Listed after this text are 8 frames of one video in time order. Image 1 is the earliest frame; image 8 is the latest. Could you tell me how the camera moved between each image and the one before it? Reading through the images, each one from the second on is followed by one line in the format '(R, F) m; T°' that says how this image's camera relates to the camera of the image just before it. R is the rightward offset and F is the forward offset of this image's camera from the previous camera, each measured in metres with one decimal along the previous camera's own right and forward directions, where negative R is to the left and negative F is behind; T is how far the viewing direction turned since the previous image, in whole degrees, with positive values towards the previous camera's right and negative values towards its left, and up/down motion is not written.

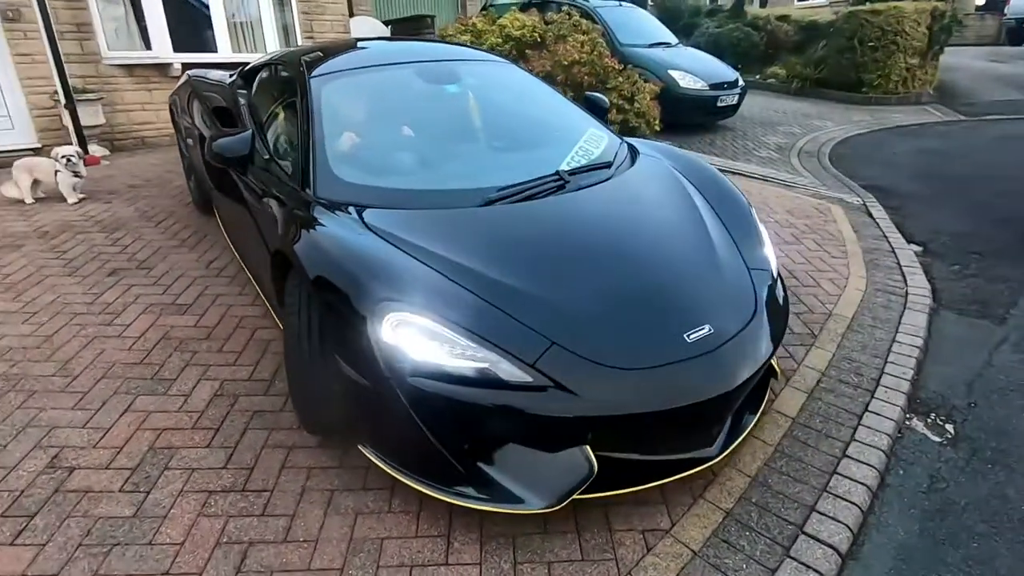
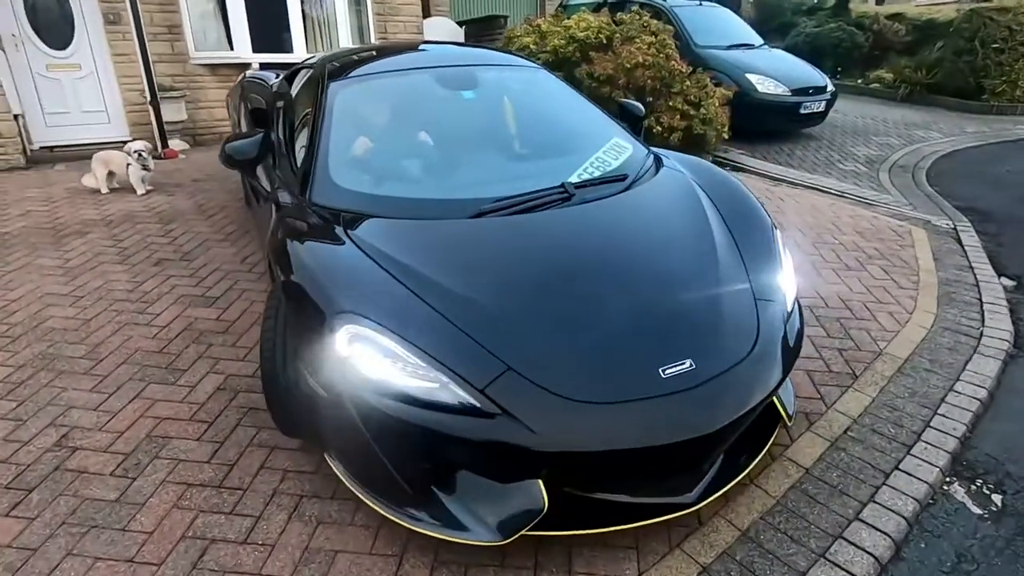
(+0.4, +0.1) m; -9°
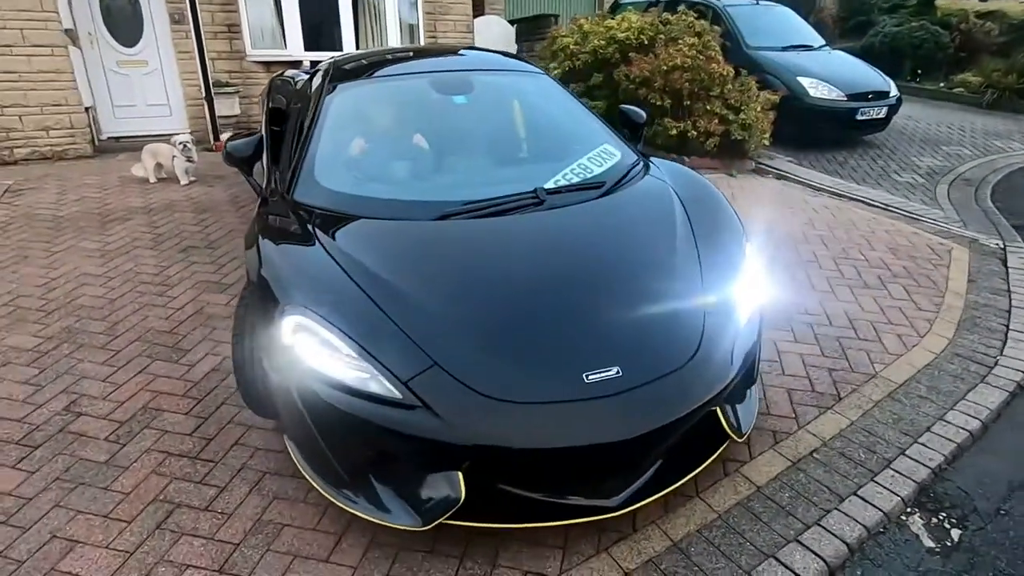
(+0.4, -0.1) m; -7°
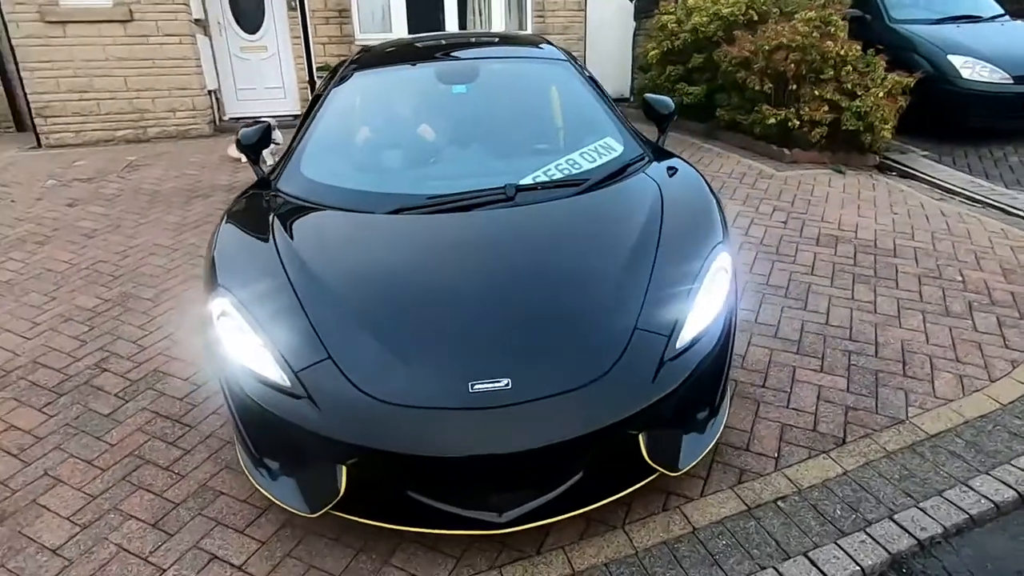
(+0.8, +0.2) m; -14°
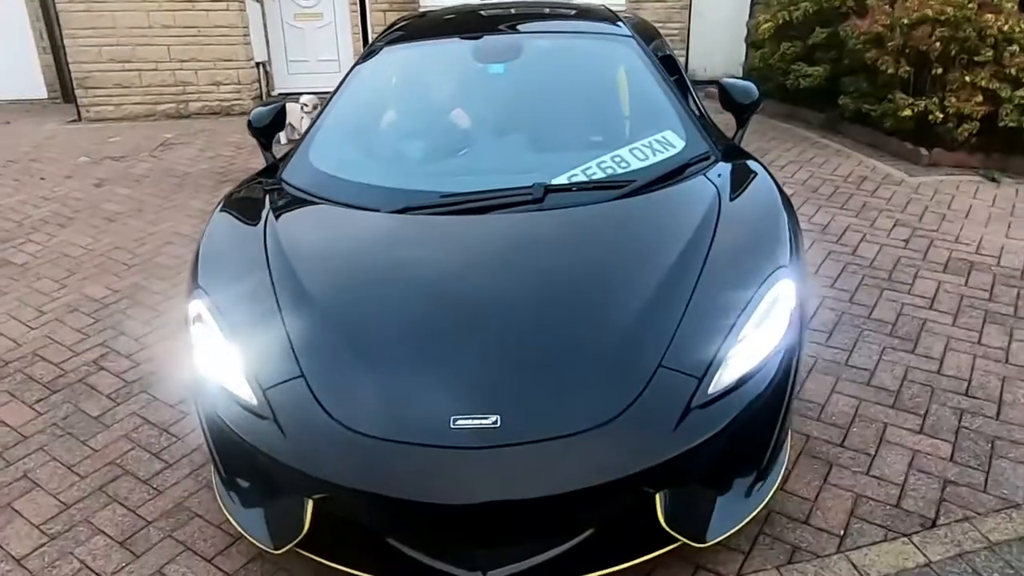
(+0.1, +0.3) m; -6°
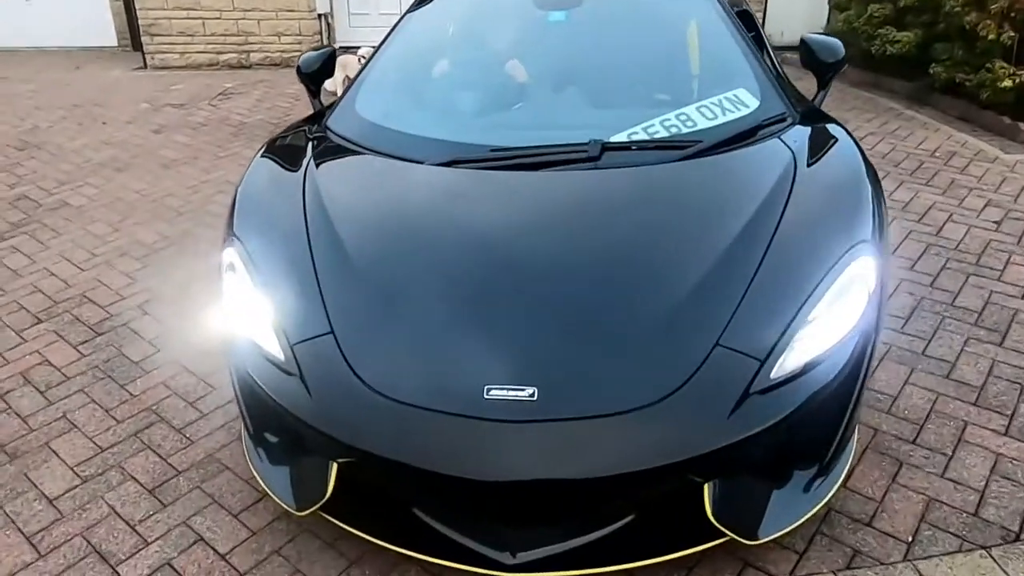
(0.0, +0.1) m; -4°
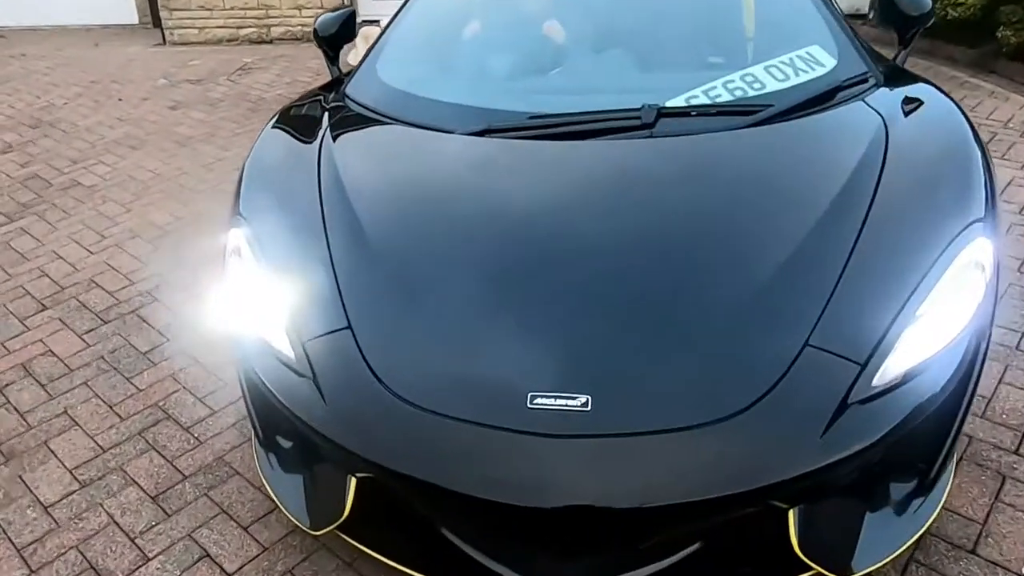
(0.0, +0.2) m; -2°
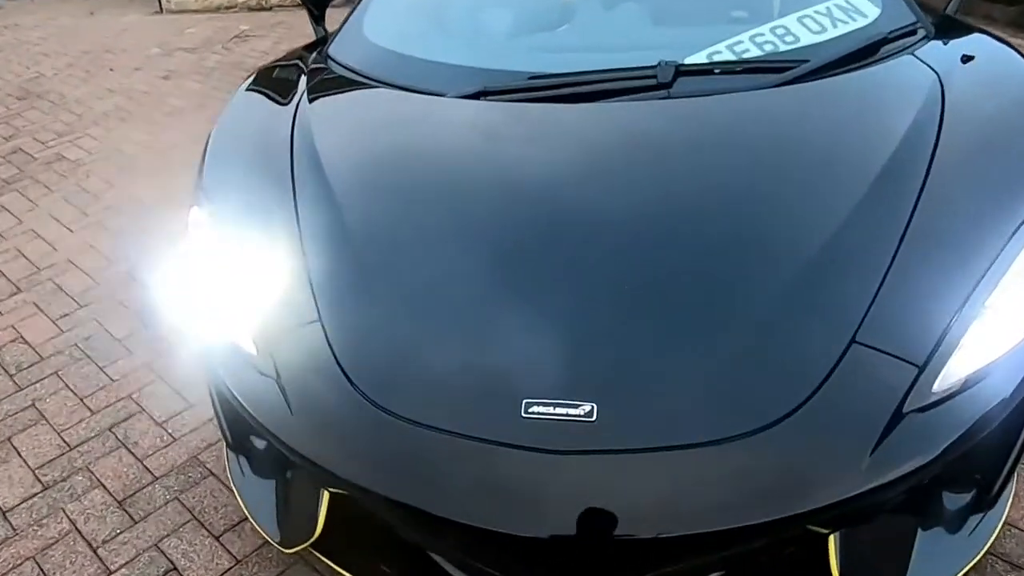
(0.0, +0.2) m; -1°
